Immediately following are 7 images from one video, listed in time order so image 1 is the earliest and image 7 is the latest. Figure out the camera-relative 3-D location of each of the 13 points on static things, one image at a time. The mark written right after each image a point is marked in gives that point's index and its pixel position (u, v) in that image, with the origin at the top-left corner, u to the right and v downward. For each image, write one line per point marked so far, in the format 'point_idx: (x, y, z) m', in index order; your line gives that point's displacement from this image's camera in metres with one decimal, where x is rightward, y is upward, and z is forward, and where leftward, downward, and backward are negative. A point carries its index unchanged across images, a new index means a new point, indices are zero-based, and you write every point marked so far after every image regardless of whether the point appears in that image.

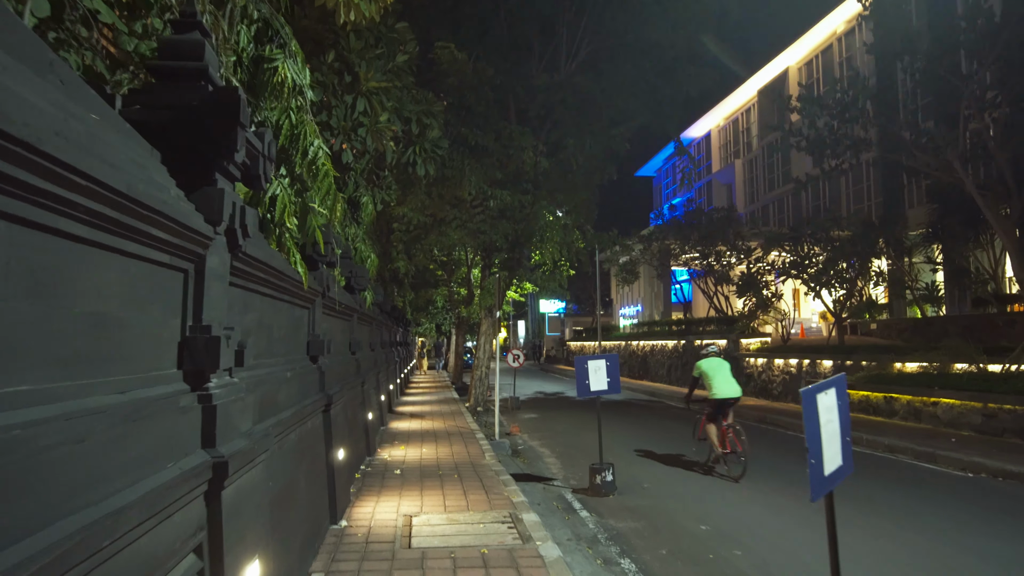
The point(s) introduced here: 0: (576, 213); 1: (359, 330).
0: (+1.9, +2.1, +18.4) m
1: (-2.8, -0.8, +11.8) m
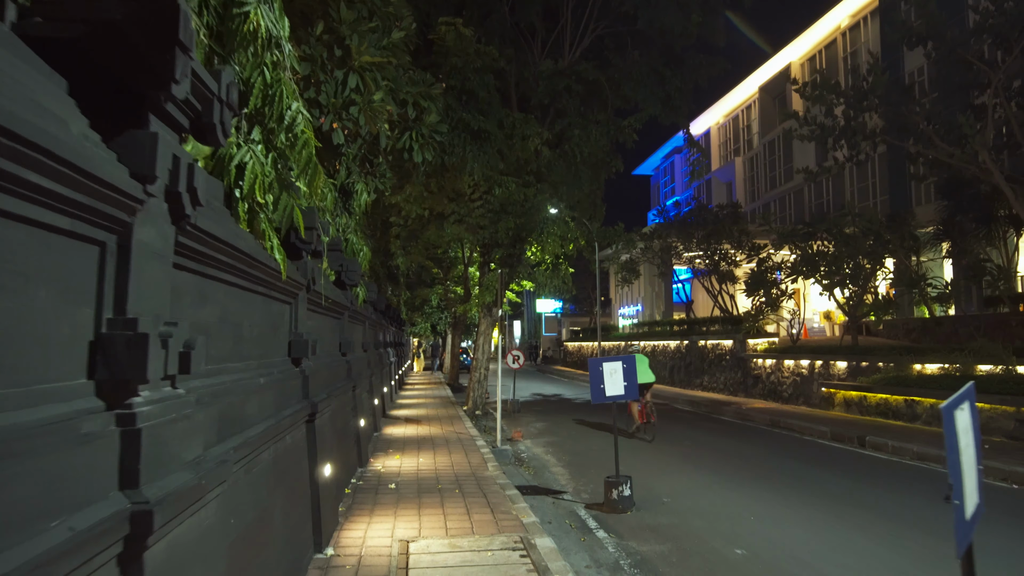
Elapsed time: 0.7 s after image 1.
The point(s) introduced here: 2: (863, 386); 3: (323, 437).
0: (+1.9, +2.2, +17.6) m
1: (-2.8, -0.7, +11.0) m
2: (+9.0, -2.5, +16.1) m
3: (-1.8, -1.4, +6.1) m
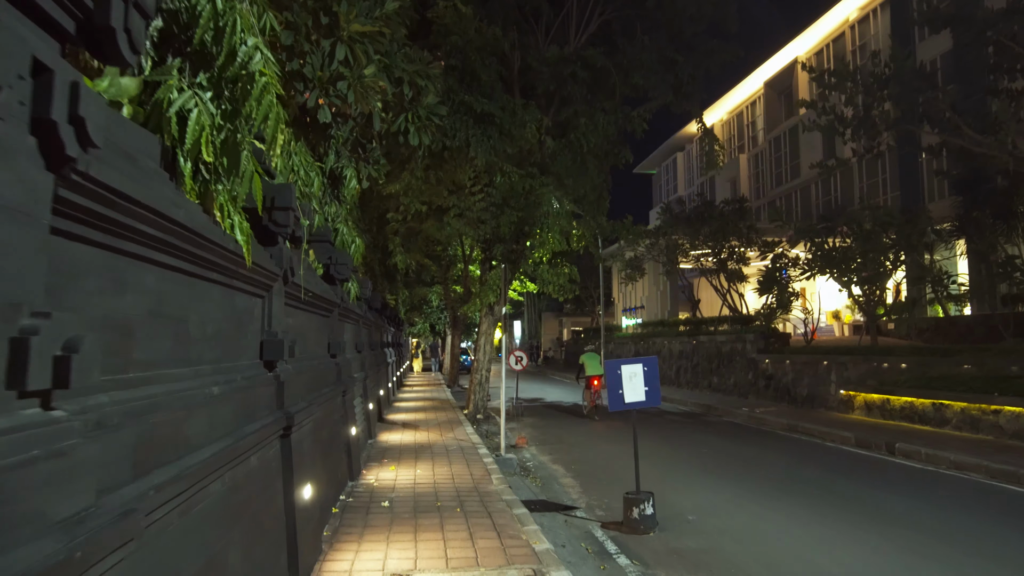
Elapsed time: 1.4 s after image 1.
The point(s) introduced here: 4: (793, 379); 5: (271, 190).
0: (+1.9, +2.3, +16.7) m
1: (-2.7, -0.6, +10.1) m
2: (+9.1, -2.4, +15.3) m
3: (-1.7, -1.4, +5.2) m
4: (+8.6, -2.8, +19.3) m
5: (-1.9, +0.8, +4.9) m
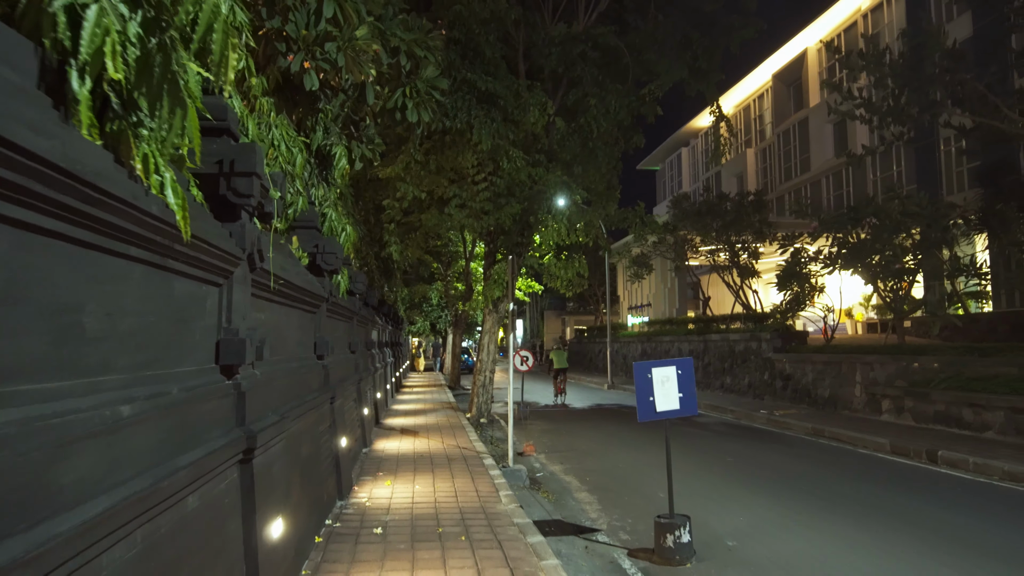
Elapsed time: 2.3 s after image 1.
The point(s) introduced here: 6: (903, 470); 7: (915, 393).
0: (+2.1, +2.4, +15.7) m
1: (-2.5, -0.5, +9.1) m
2: (+9.2, -2.3, +14.3) m
3: (-1.6, -1.3, +4.2) m
4: (+8.7, -2.7, +18.3) m
5: (-1.8, +0.8, +3.9) m
6: (+6.7, -3.1, +10.8) m
7: (+9.2, -2.4, +14.3) m
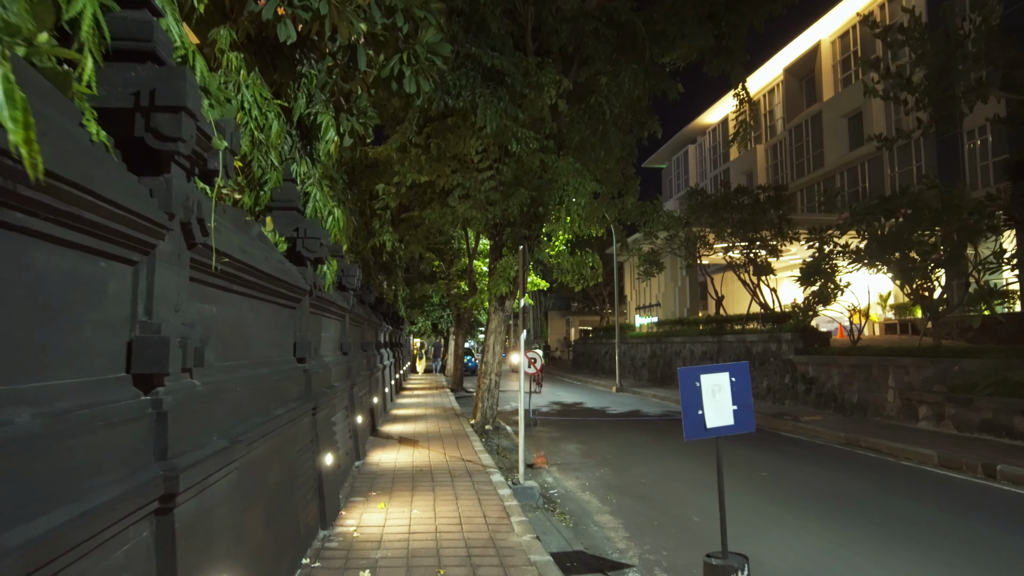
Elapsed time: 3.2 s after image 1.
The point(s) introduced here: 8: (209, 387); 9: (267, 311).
0: (+2.2, +2.4, +14.6) m
1: (-2.4, -0.4, +8.0) m
2: (+9.3, -2.2, +13.2) m
3: (-1.5, -1.2, +3.1) m
4: (+8.9, -2.6, +17.1) m
5: (-1.6, +0.9, +2.8) m
6: (+6.8, -3.0, +9.7) m
7: (+9.3, -2.3, +13.2) m
8: (-1.6, -0.5, +3.4) m
9: (-2.0, -0.2, +5.2) m
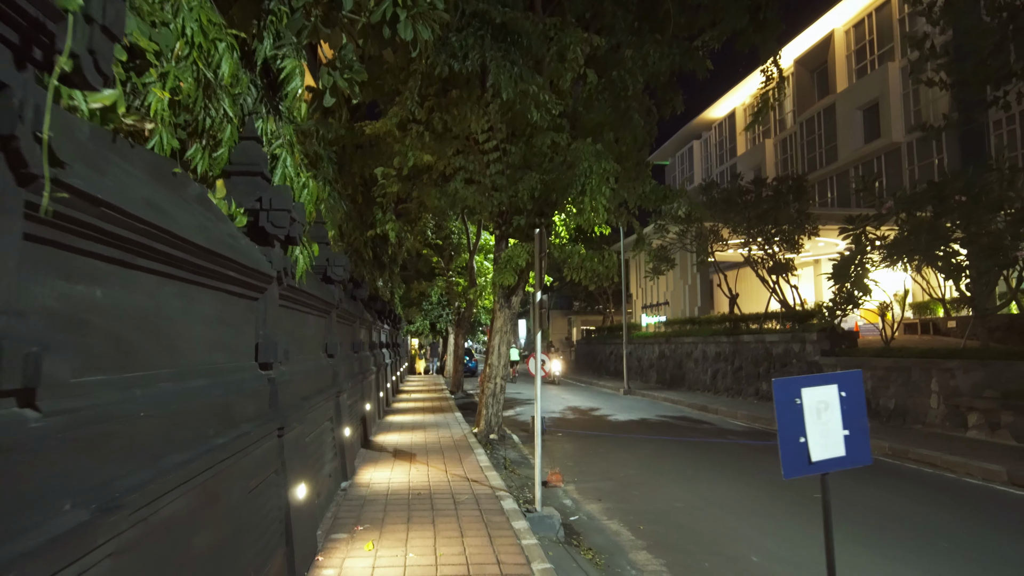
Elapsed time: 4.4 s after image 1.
0: (+2.4, +2.5, +13.3) m
1: (-2.2, -0.3, +6.7) m
2: (+9.5, -2.1, +11.8) m
3: (-1.3, -1.1, +1.8) m
4: (+9.0, -2.5, +15.8) m
5: (-1.4, +1.0, +1.5) m
6: (+7.0, -2.9, +8.3) m
7: (+9.5, -2.2, +11.9) m
8: (-1.4, -0.4, +2.0) m
9: (-1.8, -0.1, +3.8) m
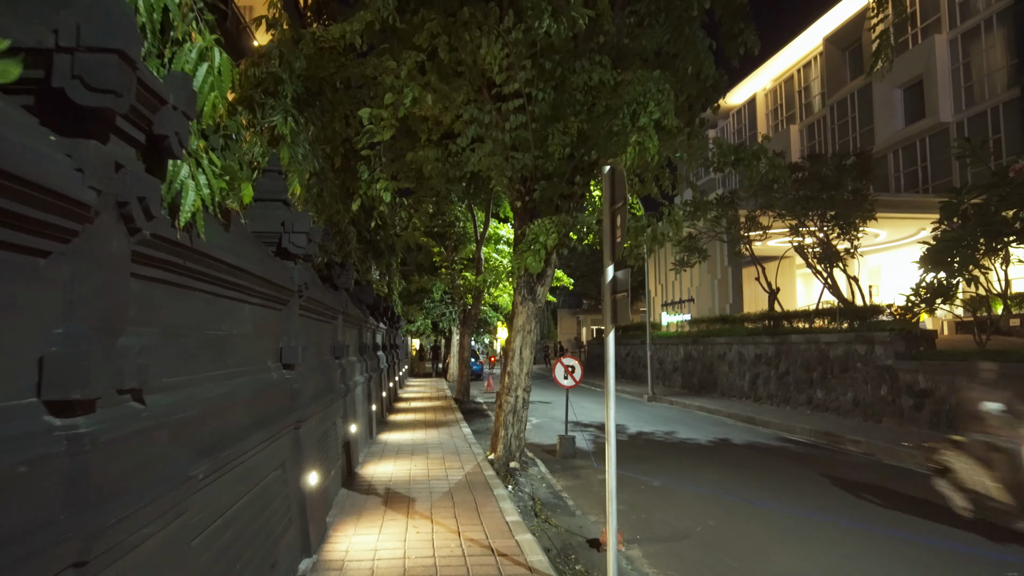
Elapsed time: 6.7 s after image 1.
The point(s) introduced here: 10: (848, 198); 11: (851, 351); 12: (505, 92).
0: (+2.8, +2.8, +10.5) m
1: (-1.8, -0.1, +3.9) m
2: (+9.9, -1.9, +9.1) m
3: (-0.9, -0.9, -1.0) m
4: (+9.4, -2.3, +13.0) m
5: (-1.1, +1.3, -1.3) m
6: (+7.4, -2.7, +5.6) m
7: (+9.9, -2.0, +9.1) m
8: (-1.0, -0.2, -0.7) m
9: (-1.4, +0.1, +1.1) m
10: (+10.1, +2.7, +19.0) m
11: (+9.0, -1.7, +16.8) m
12: (-0.1, +2.9, +9.2) m
